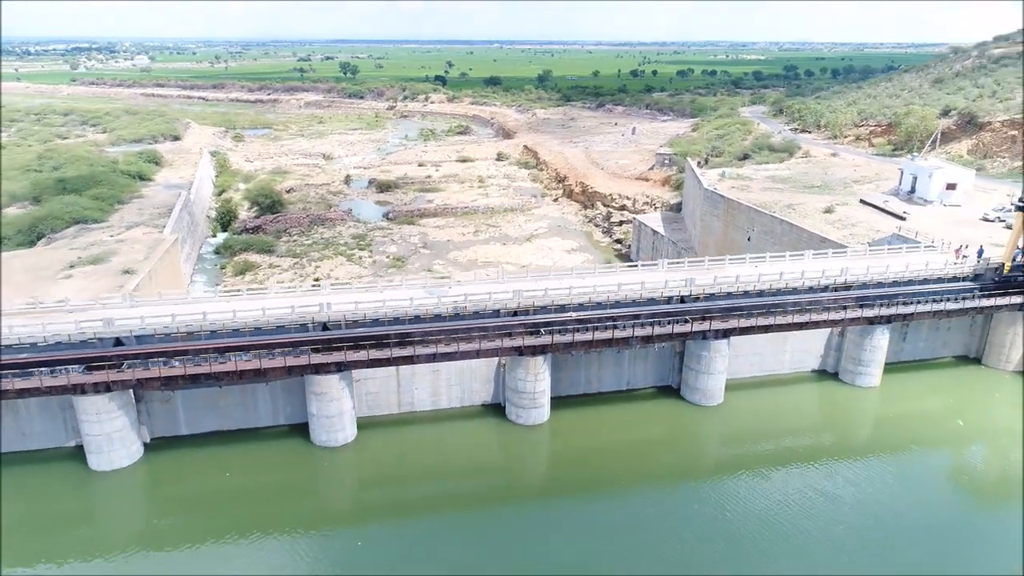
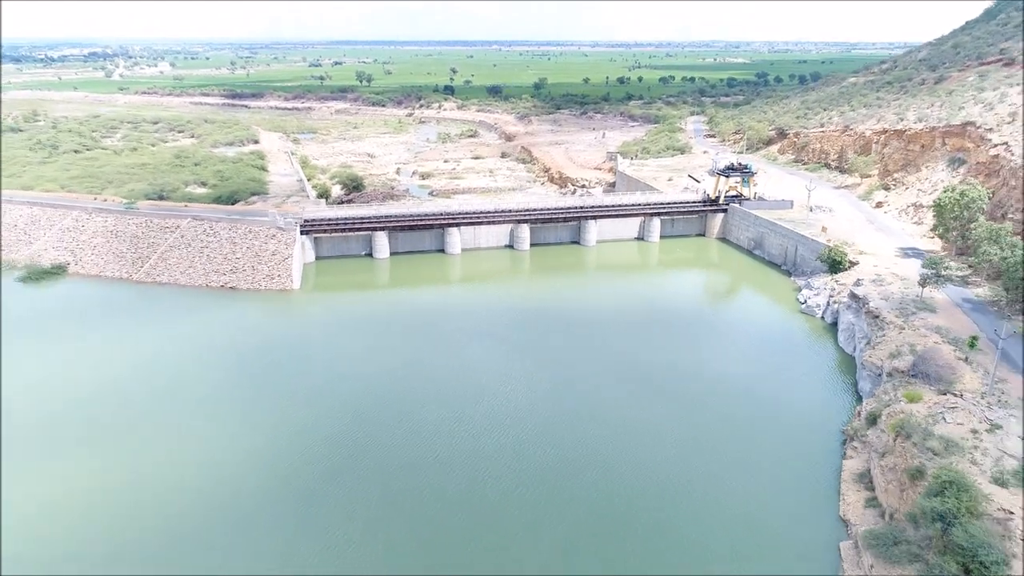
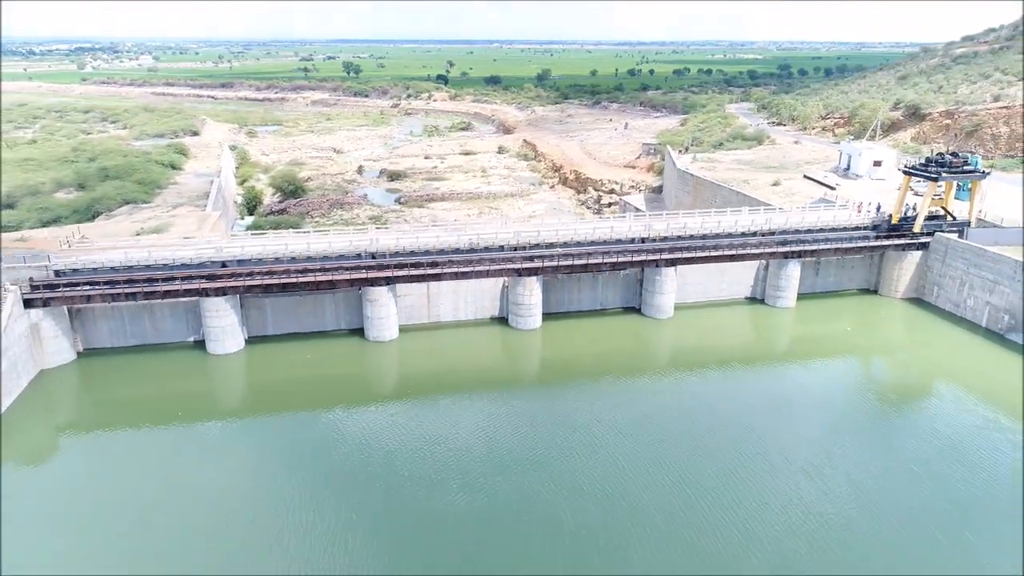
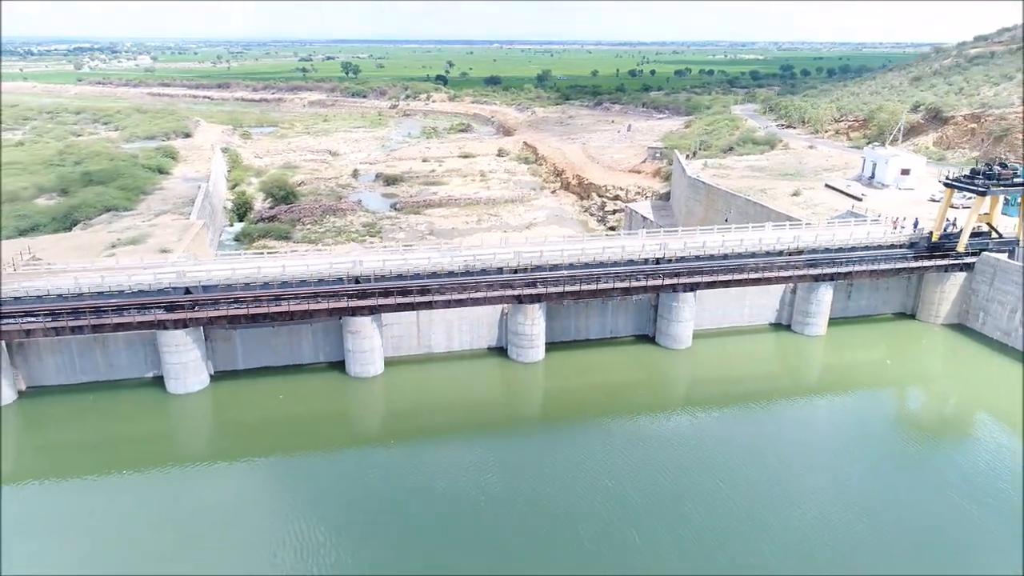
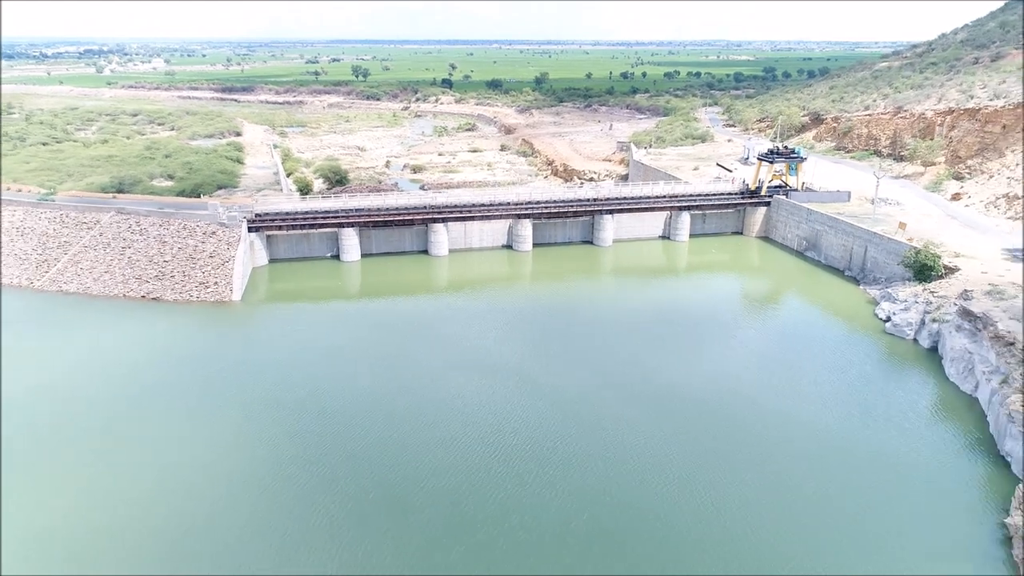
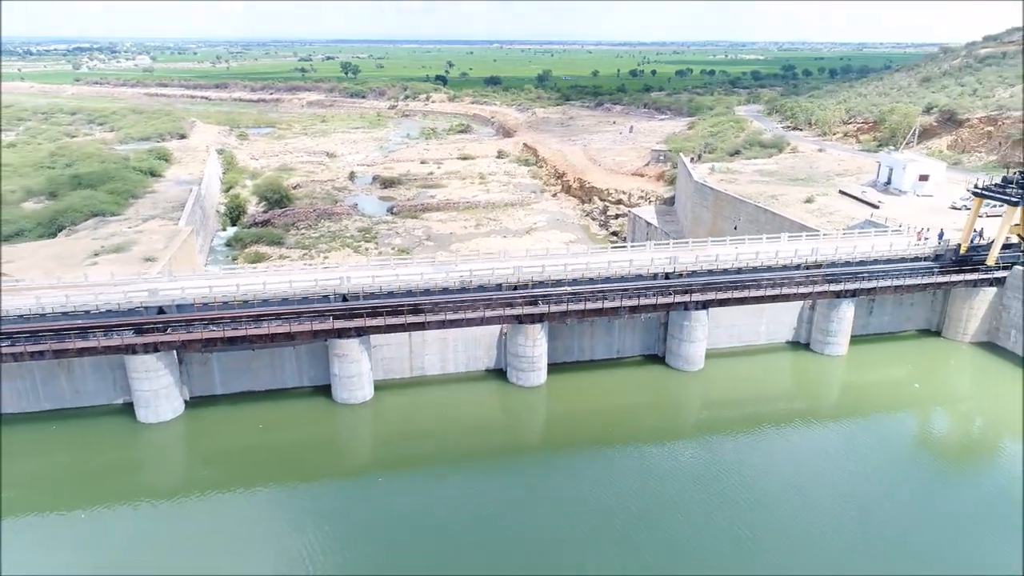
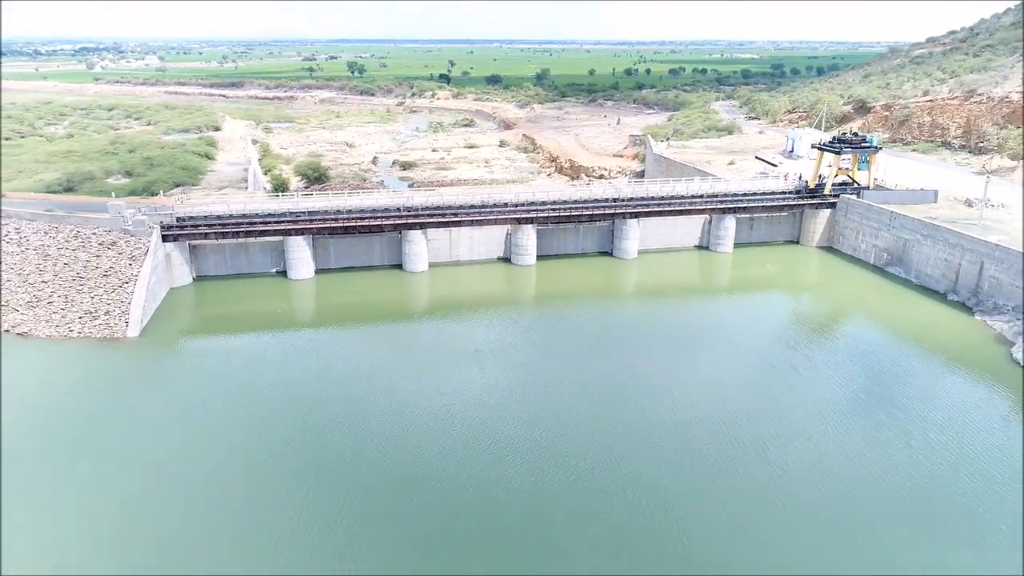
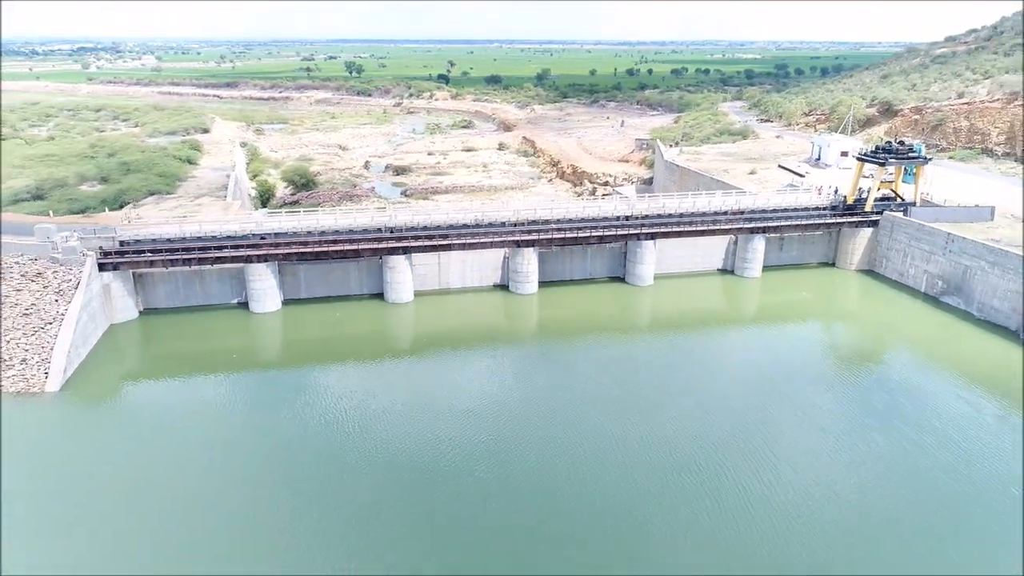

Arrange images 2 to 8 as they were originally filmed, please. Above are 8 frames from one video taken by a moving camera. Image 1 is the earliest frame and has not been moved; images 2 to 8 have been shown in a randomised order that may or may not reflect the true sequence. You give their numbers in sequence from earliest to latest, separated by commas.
6, 4, 3, 8, 7, 5, 2
